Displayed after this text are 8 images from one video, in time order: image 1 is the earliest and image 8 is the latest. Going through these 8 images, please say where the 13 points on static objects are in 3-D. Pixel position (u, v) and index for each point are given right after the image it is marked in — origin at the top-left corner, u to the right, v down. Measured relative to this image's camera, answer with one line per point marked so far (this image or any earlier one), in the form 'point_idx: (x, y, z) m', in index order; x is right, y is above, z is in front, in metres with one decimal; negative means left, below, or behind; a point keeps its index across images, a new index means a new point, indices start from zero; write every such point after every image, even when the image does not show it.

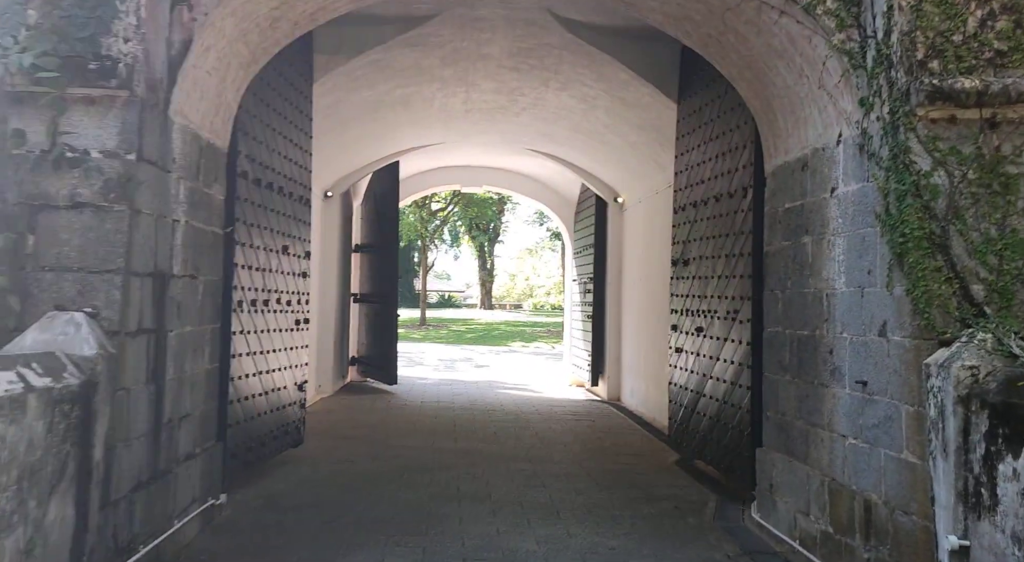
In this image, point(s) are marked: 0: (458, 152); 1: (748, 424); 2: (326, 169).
0: (-0.8, +1.9, +9.9) m
1: (+1.5, -0.9, +4.2) m
2: (-2.2, +1.3, +8.0) m
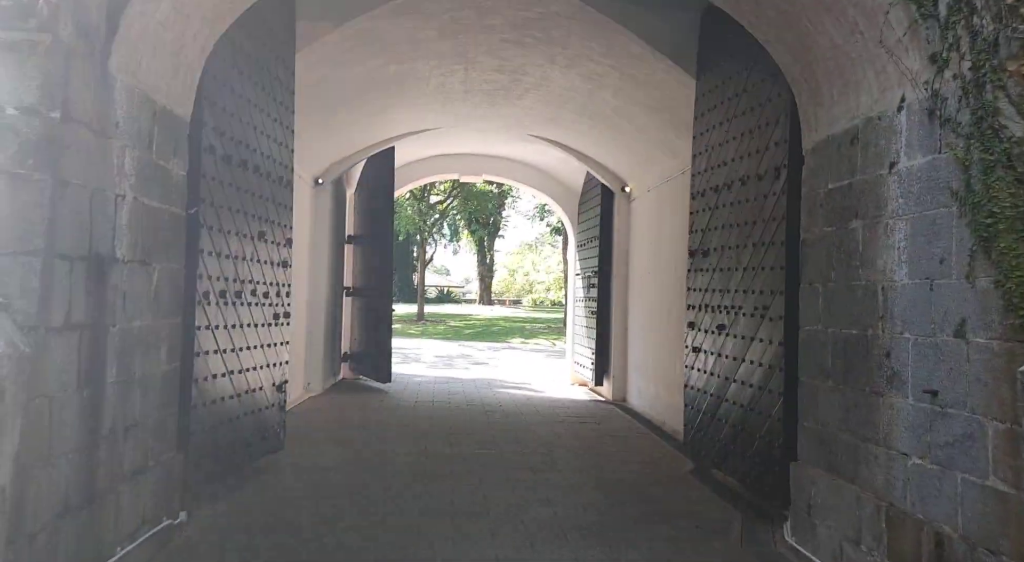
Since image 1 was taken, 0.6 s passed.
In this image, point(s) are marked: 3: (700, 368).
0: (-0.8, +2.0, +9.4) m
1: (+1.5, -0.8, +3.8) m
2: (-2.2, +1.4, +7.5) m
3: (+1.3, -0.6, +4.8) m
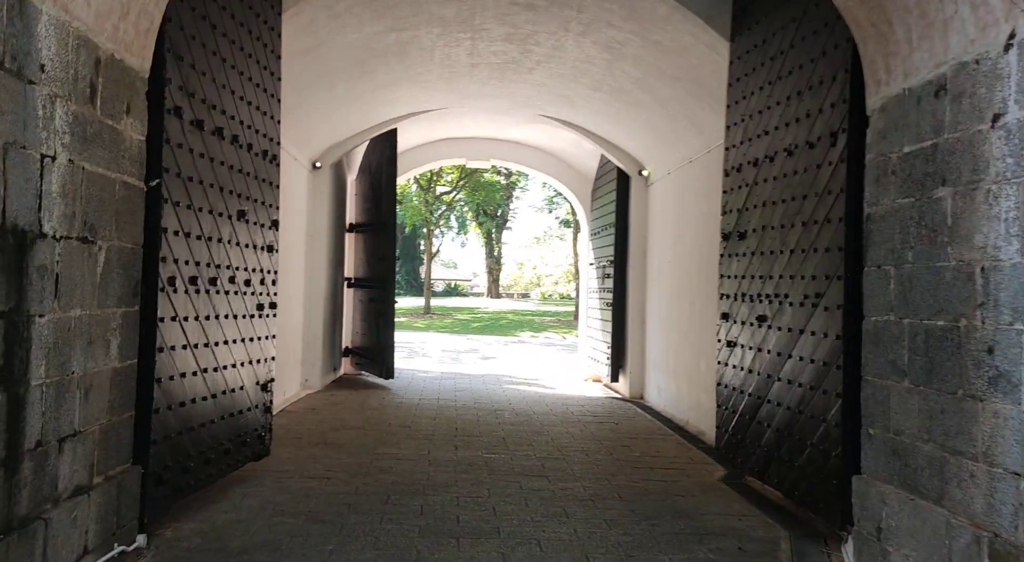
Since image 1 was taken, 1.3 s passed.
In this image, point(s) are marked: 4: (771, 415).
0: (-0.6, +2.1, +8.9) m
1: (+1.5, -0.8, +3.2) m
2: (-2.1, +1.5, +7.0) m
3: (+1.4, -0.5, +4.3) m
4: (+1.5, -0.8, +3.9) m
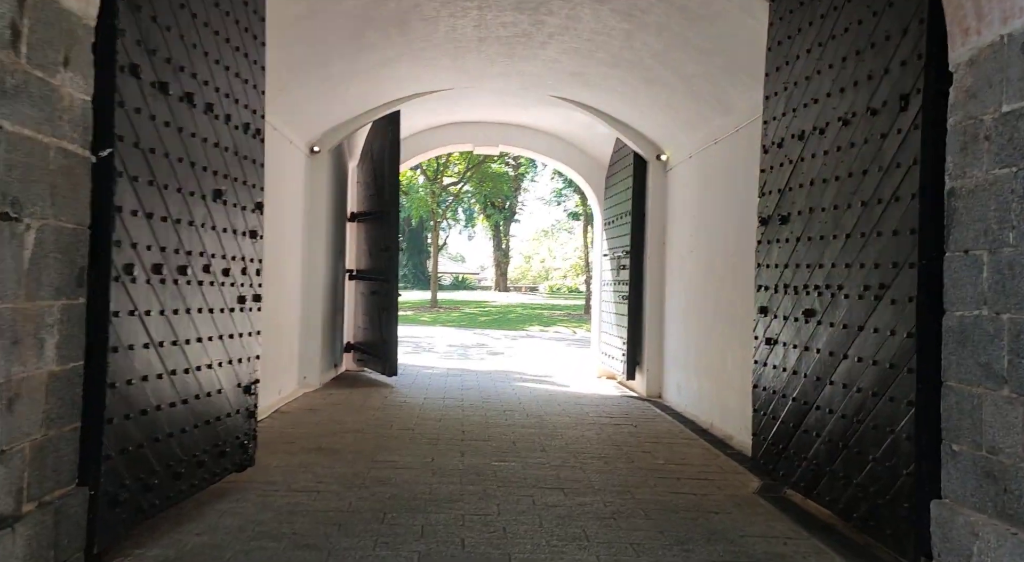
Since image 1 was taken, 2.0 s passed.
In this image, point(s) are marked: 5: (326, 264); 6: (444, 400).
0: (-0.5, +2.2, +8.4) m
1: (+1.6, -0.7, +2.7) m
2: (-2.0, +1.6, +6.6) m
3: (+1.5, -0.5, +3.8) m
4: (+1.5, -0.7, +3.4) m
5: (-2.2, +0.2, +8.1) m
6: (-0.7, -1.3, +7.2) m
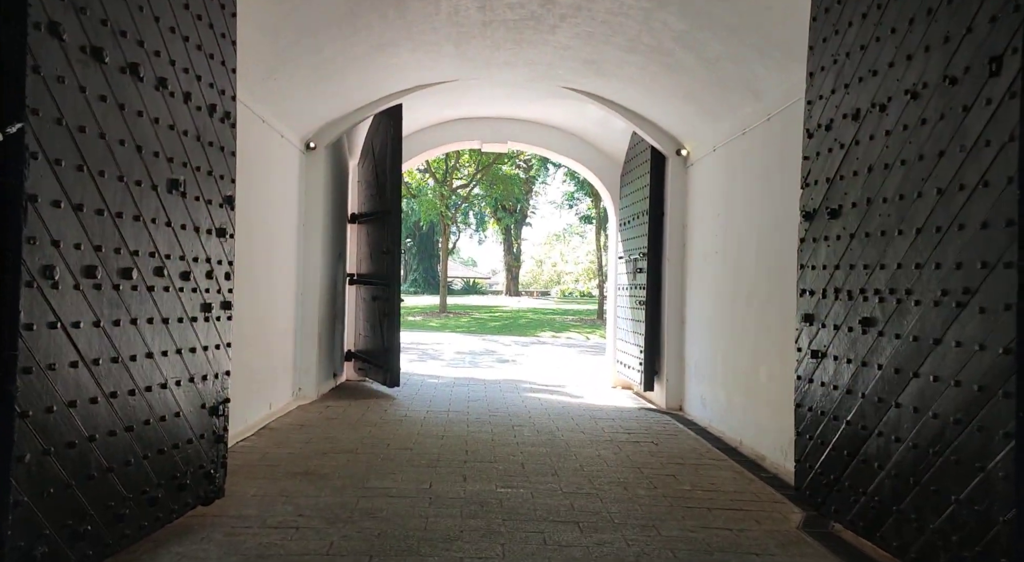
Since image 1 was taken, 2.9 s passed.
0: (-0.4, +2.2, +7.9) m
1: (+1.6, -0.7, +2.2) m
2: (-1.9, +1.6, +6.1) m
3: (+1.5, -0.5, +3.3) m
4: (+1.5, -0.7, +2.9) m
5: (-2.1, +0.2, +7.6) m
6: (-0.6, -1.3, +6.7) m
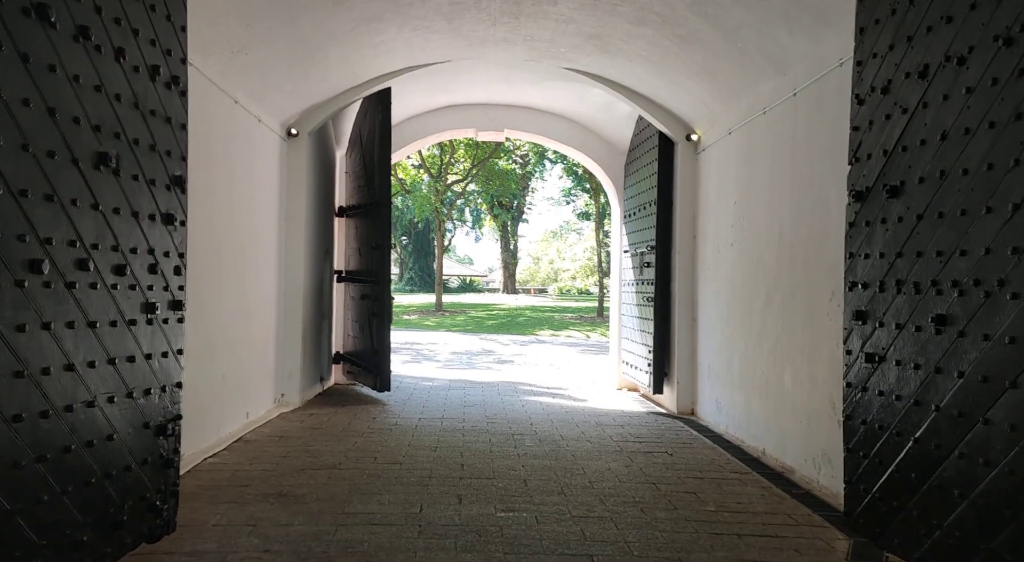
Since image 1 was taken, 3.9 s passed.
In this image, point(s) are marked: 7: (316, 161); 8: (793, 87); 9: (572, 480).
0: (-0.5, +2.2, +7.4) m
1: (+1.6, -0.7, +1.7) m
2: (-1.9, +1.6, +5.6) m
3: (+1.5, -0.5, +2.8) m
4: (+1.6, -0.7, +2.4) m
5: (-2.1, +0.2, +7.1) m
6: (-0.6, -1.3, +6.2) m
7: (-2.1, +1.3, +7.2) m
8: (+1.9, +1.3, +4.6) m
9: (+0.4, -1.2, +4.3) m
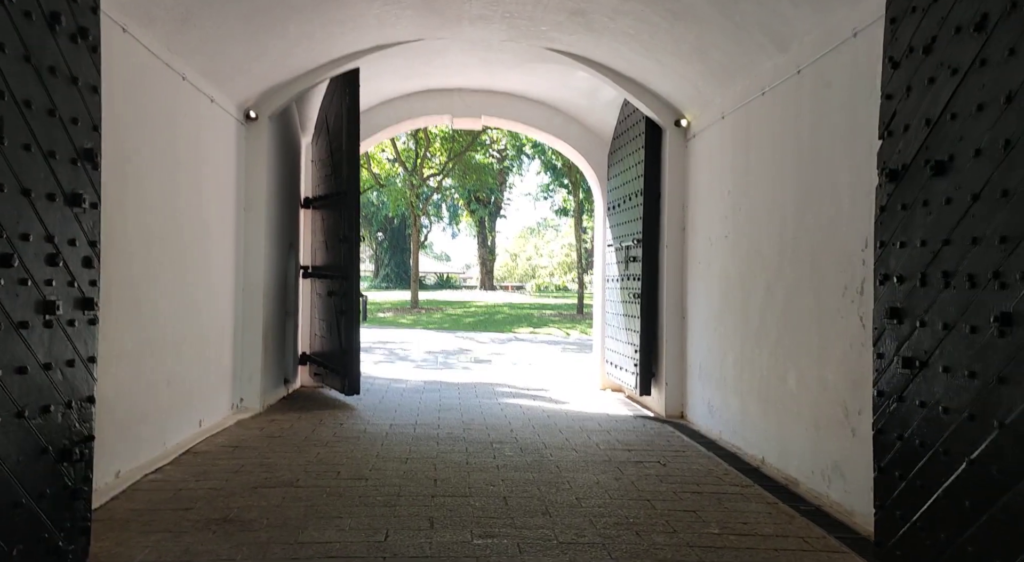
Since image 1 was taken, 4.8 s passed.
0: (-0.7, +2.2, +6.9) m
1: (+1.6, -0.7, +1.3) m
2: (-2.1, +1.6, +5.0) m
3: (+1.4, -0.4, +2.4) m
4: (+1.5, -0.7, +2.0) m
5: (-2.3, +0.2, +6.6) m
6: (-0.8, -1.2, +5.8) m
7: (-2.3, +1.3, +6.7) m
8: (+1.8, +1.3, +4.2) m
9: (+0.3, -1.2, +3.8) m
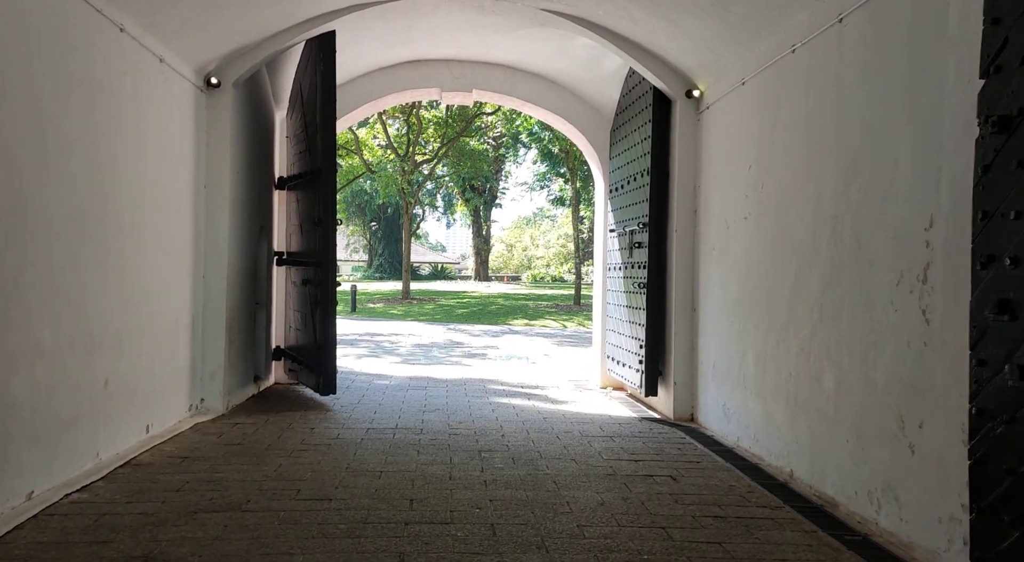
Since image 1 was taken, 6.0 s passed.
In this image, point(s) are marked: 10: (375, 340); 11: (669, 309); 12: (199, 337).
0: (-0.7, +2.4, +6.3) m
1: (+1.5, -0.6, +0.7) m
2: (-2.1, +1.7, +4.4) m
3: (+1.4, -0.4, +1.8) m
4: (+1.5, -0.6, +1.3) m
5: (-2.4, +0.3, +5.9) m
6: (-0.9, -1.1, +5.1) m
7: (-2.3, +1.4, +6.1) m
8: (+1.7, +1.4, +3.6) m
9: (+0.2, -1.1, +3.2) m
10: (-2.3, -0.9, +11.3) m
11: (+1.3, -0.2, +5.9) m
12: (-2.5, -0.5, +5.5) m
